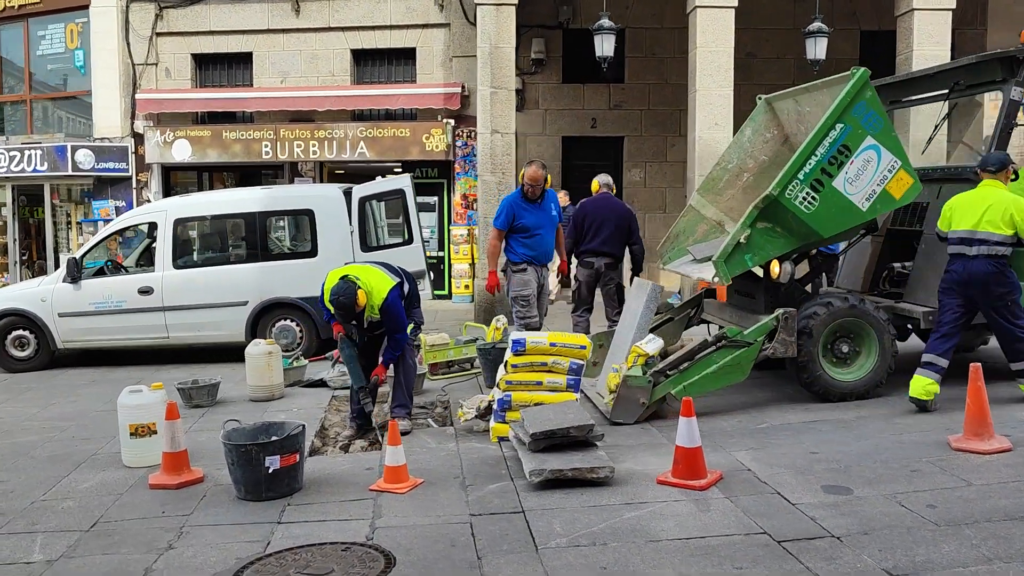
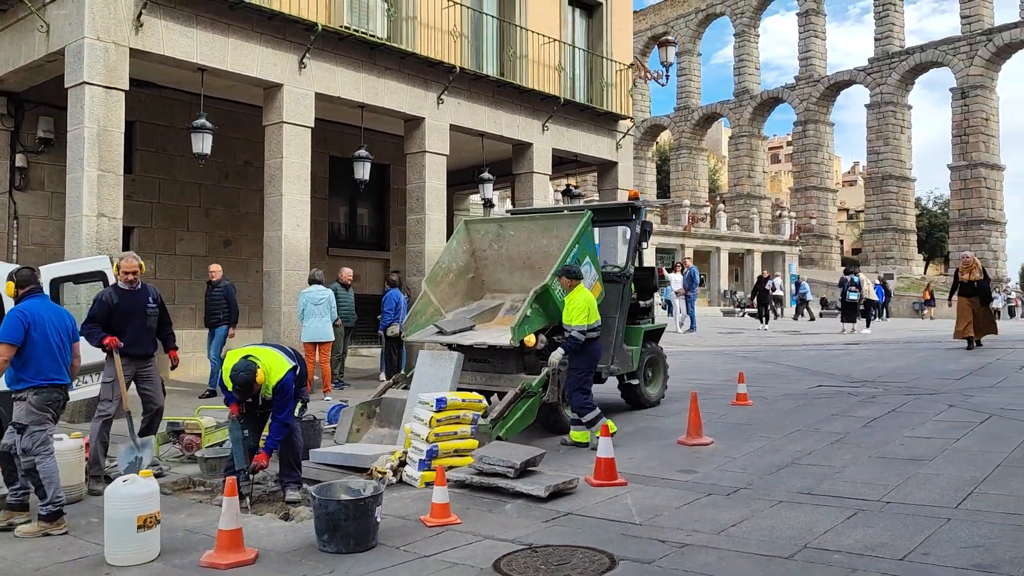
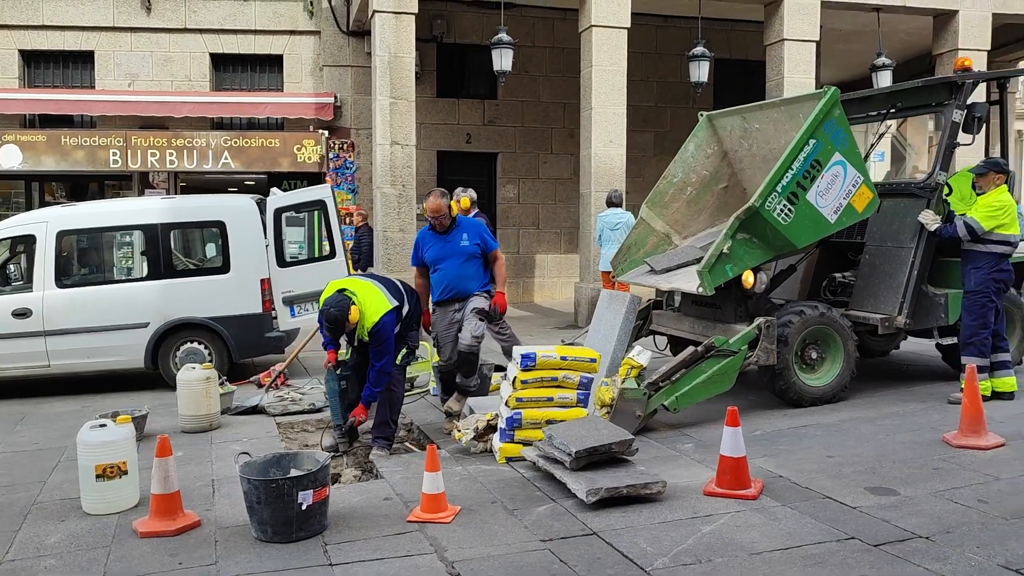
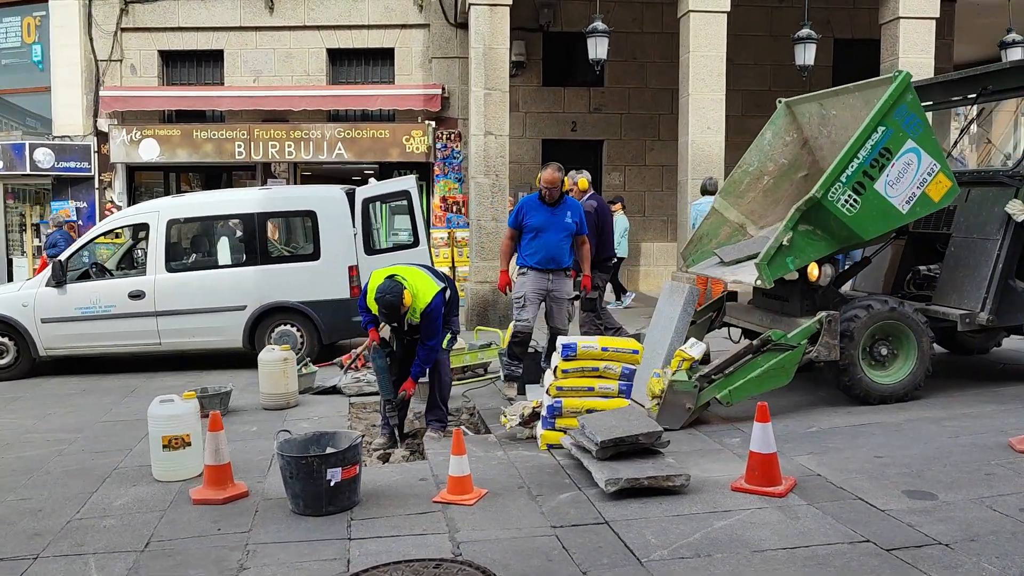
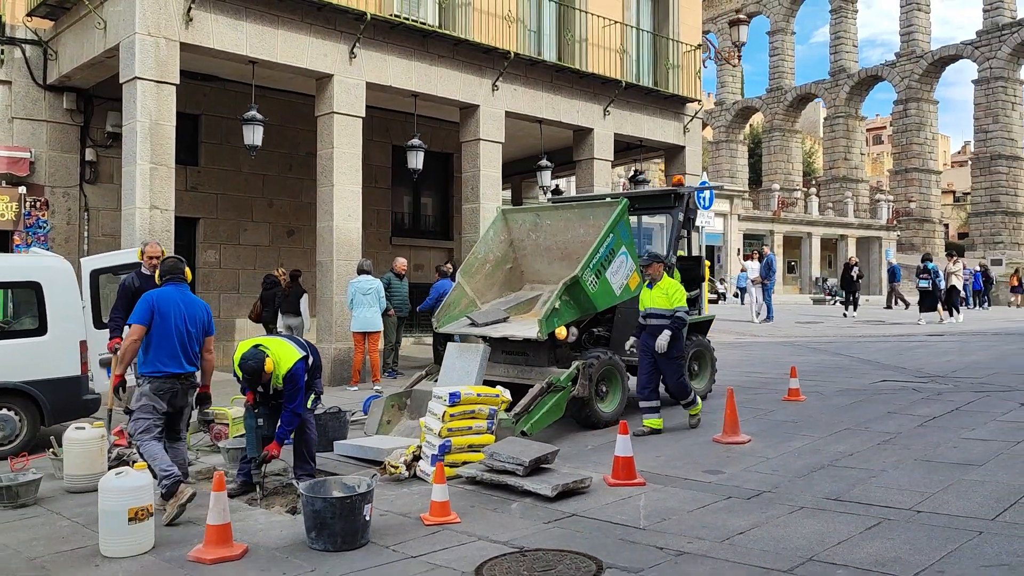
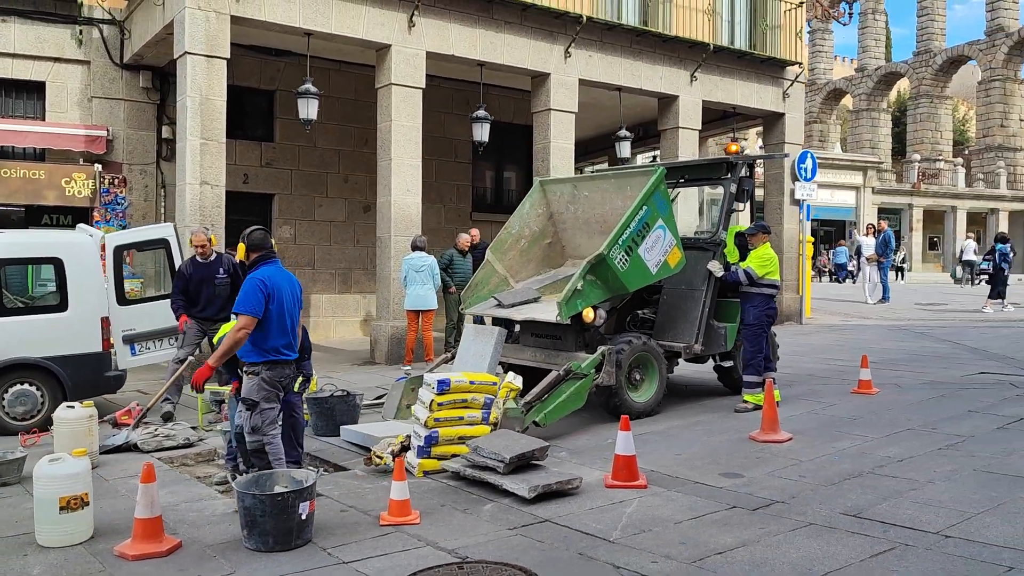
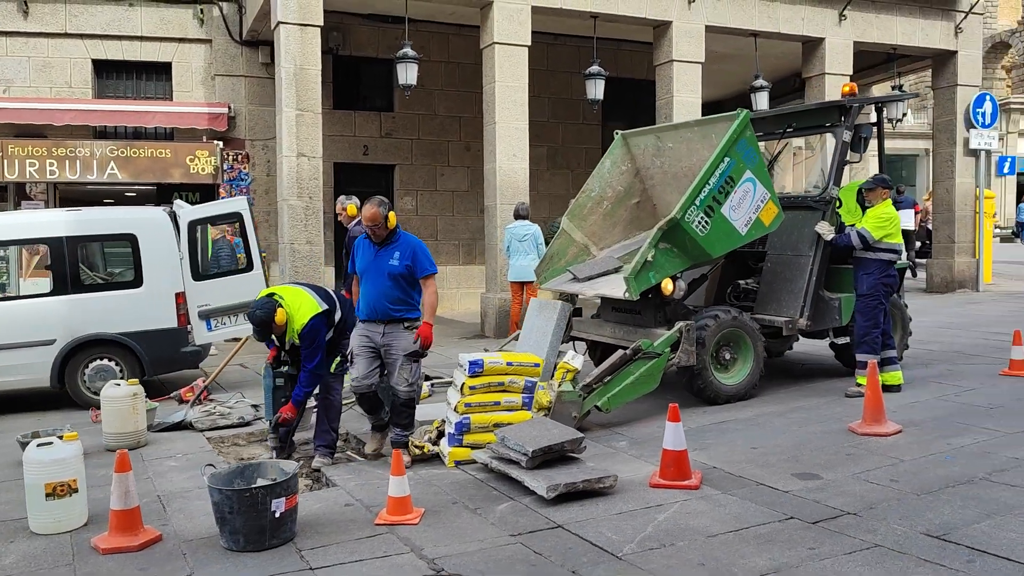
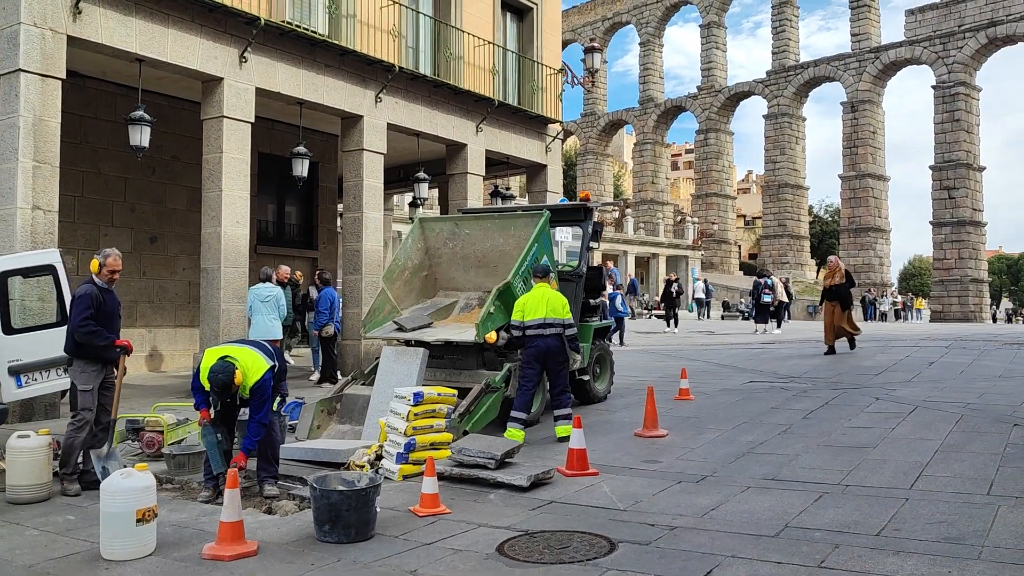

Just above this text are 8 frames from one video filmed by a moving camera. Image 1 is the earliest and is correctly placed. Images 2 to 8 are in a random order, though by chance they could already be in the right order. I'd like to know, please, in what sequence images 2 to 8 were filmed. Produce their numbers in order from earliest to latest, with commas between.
4, 3, 7, 6, 5, 2, 8
